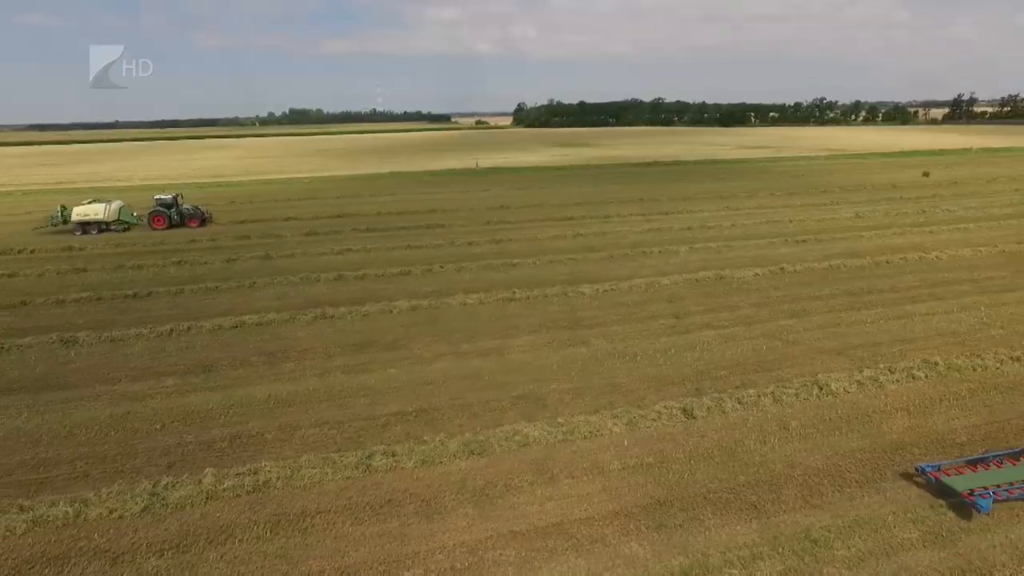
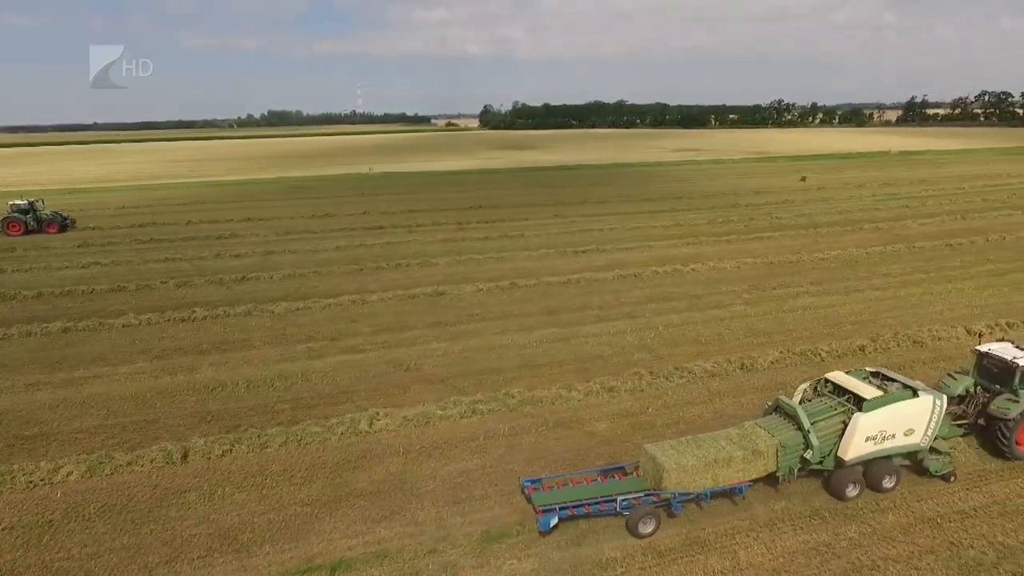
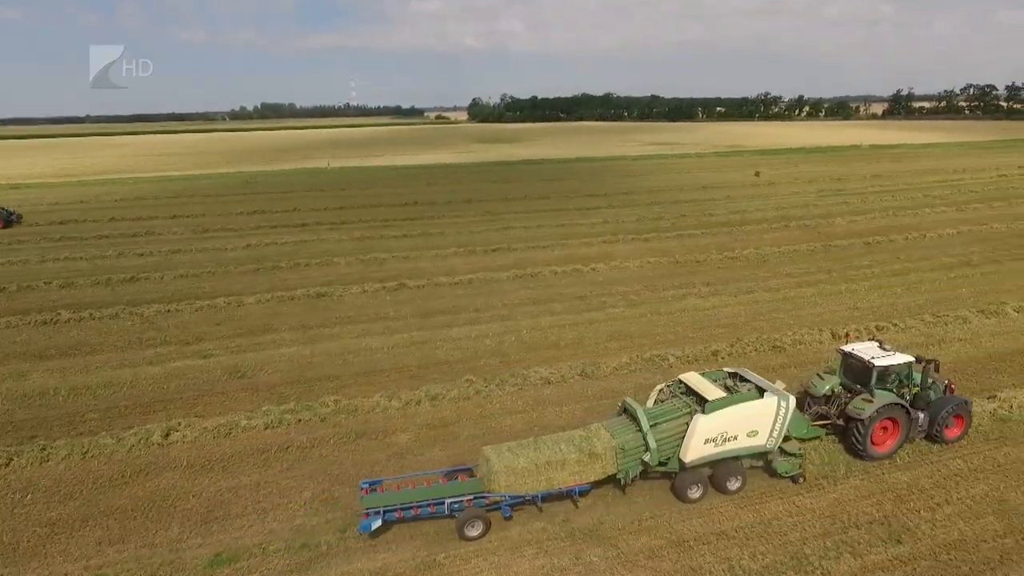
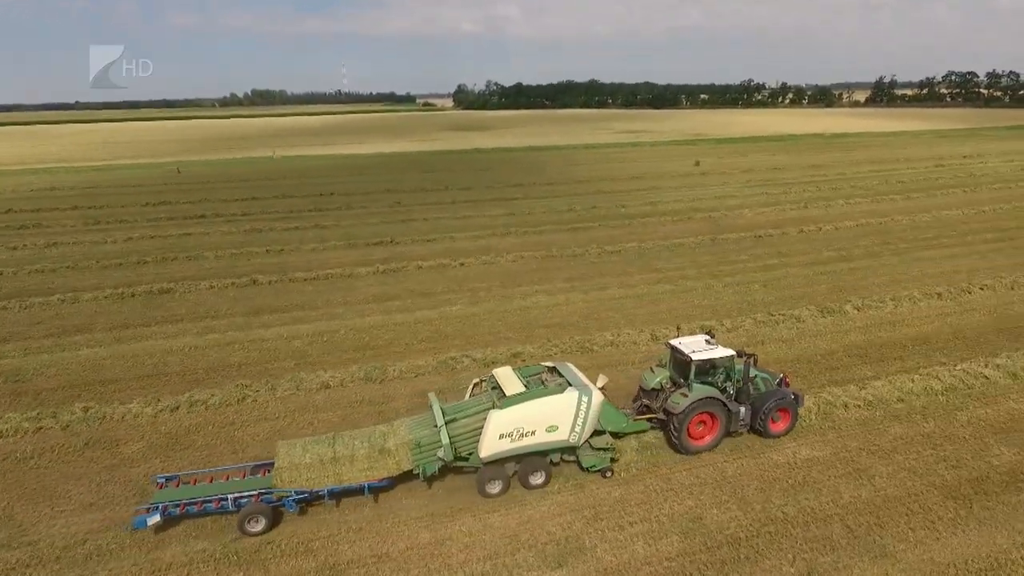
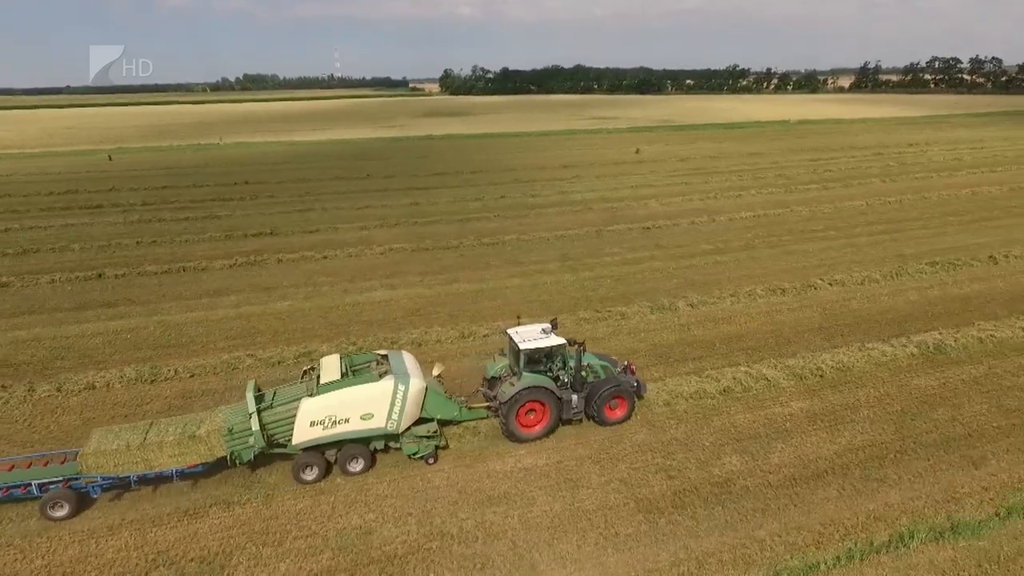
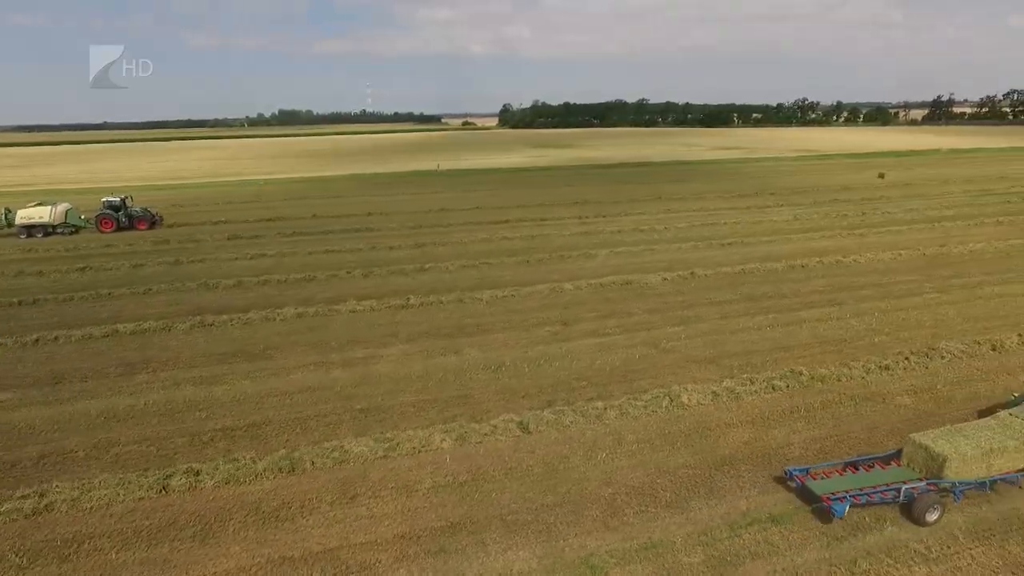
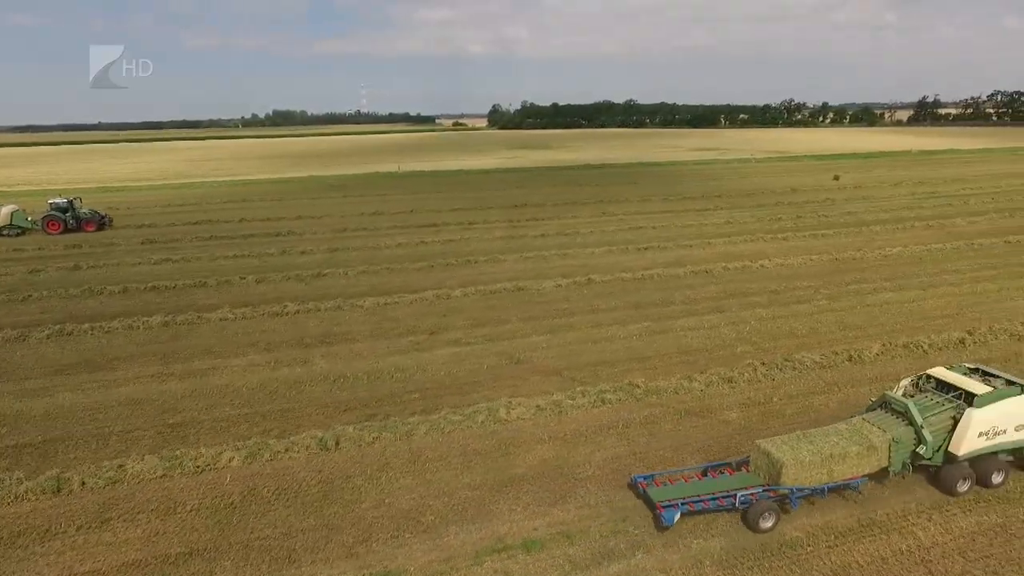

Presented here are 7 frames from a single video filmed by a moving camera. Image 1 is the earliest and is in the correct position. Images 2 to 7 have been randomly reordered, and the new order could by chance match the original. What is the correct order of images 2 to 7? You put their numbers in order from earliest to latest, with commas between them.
6, 7, 2, 3, 4, 5
